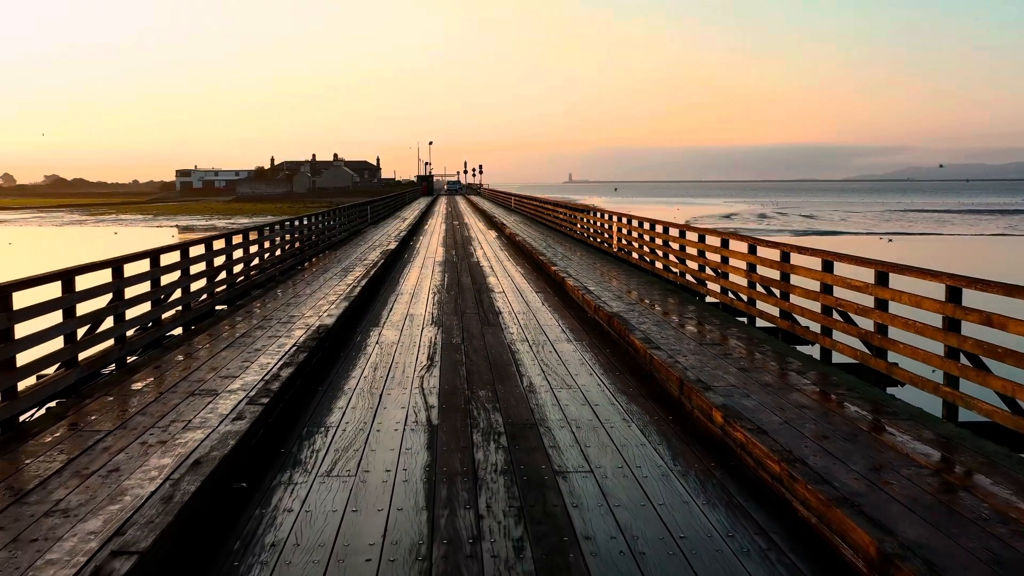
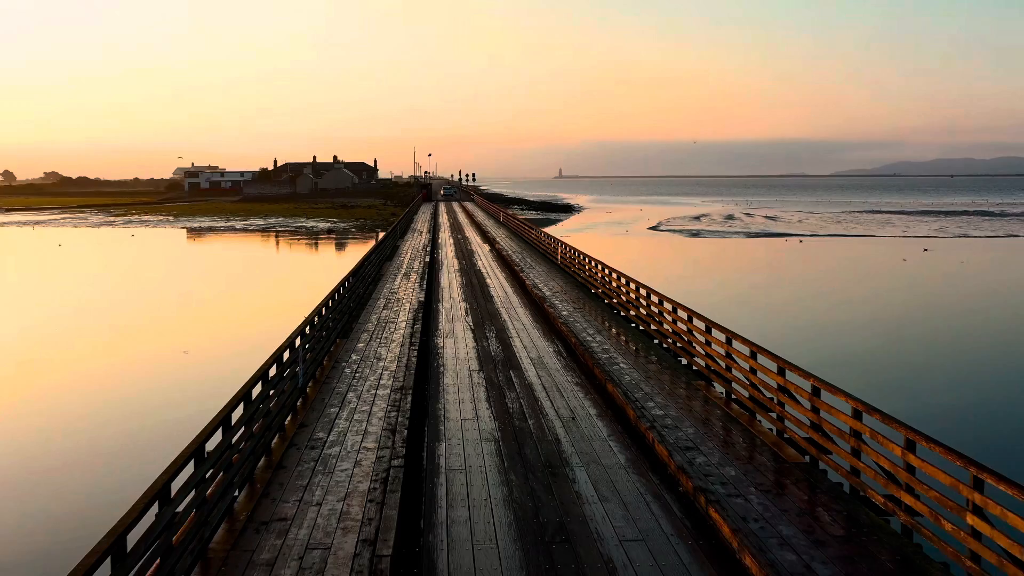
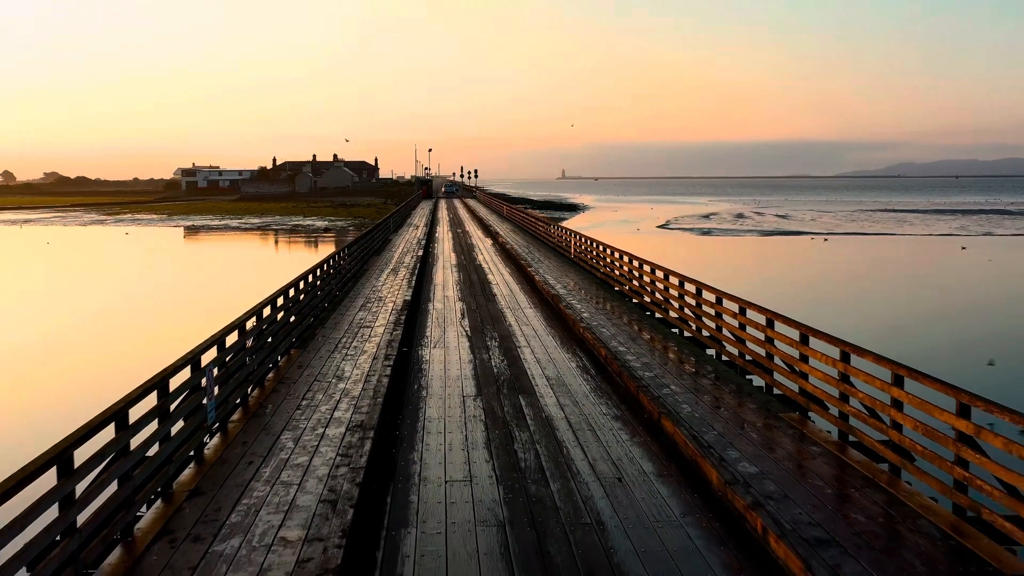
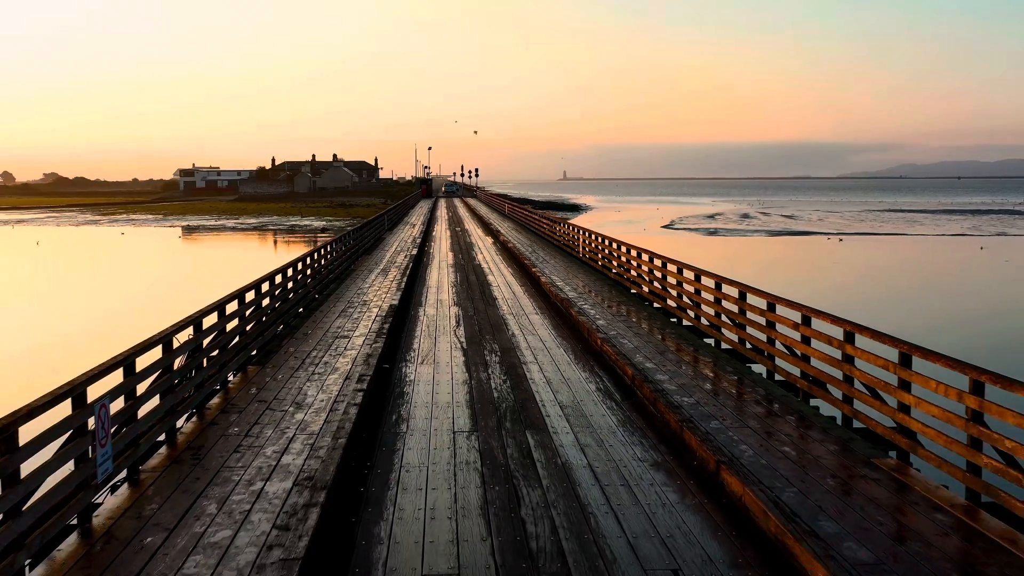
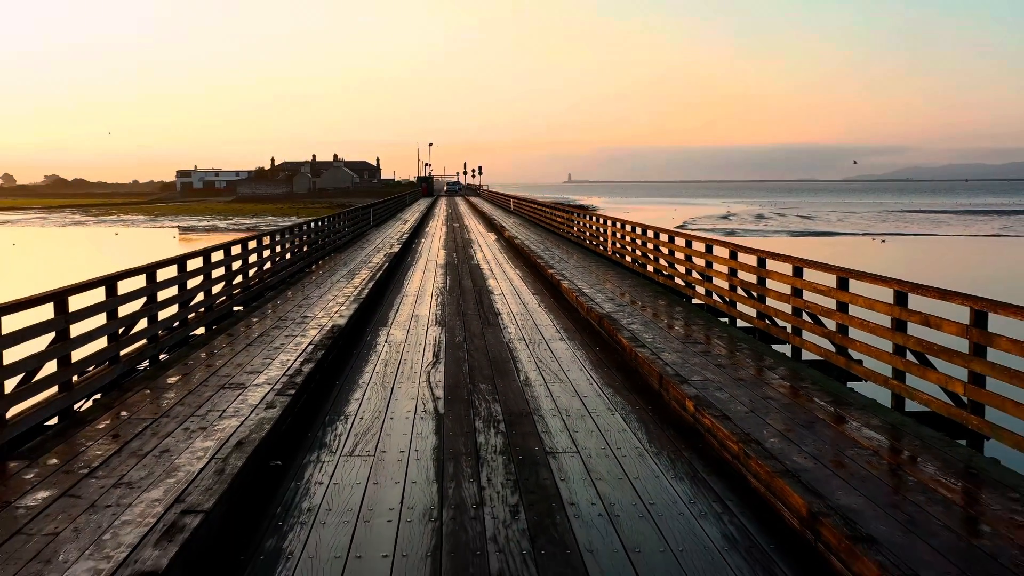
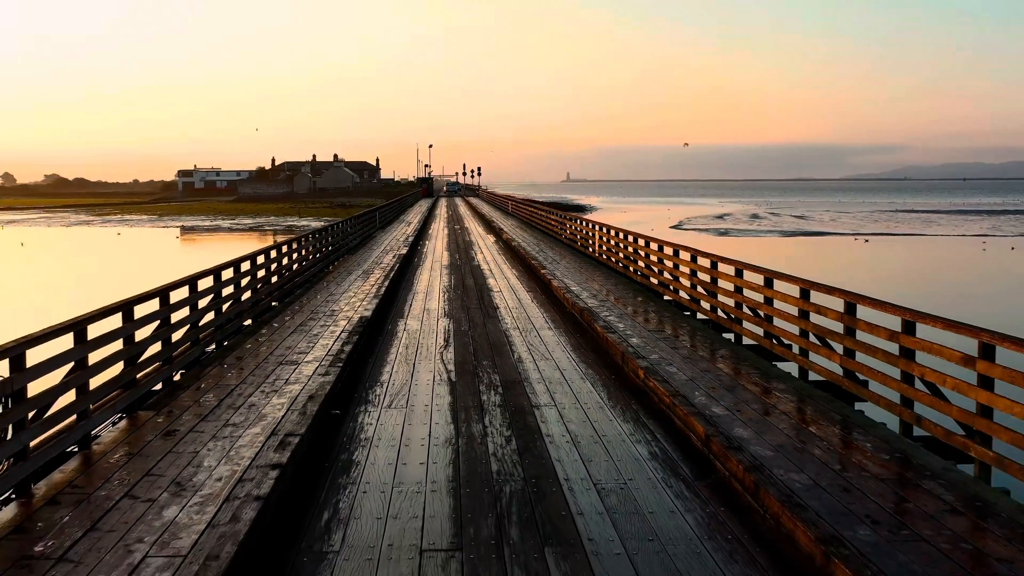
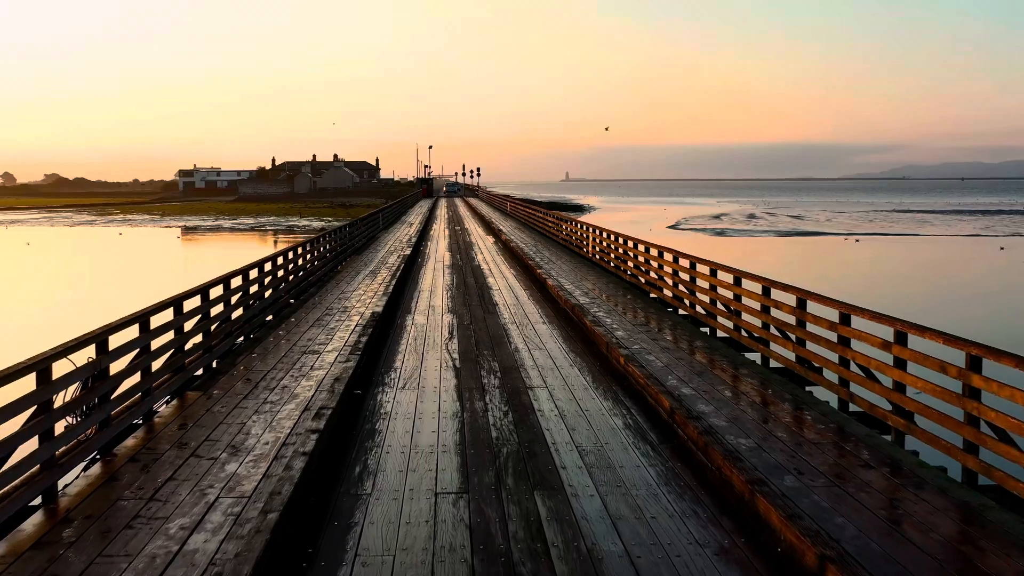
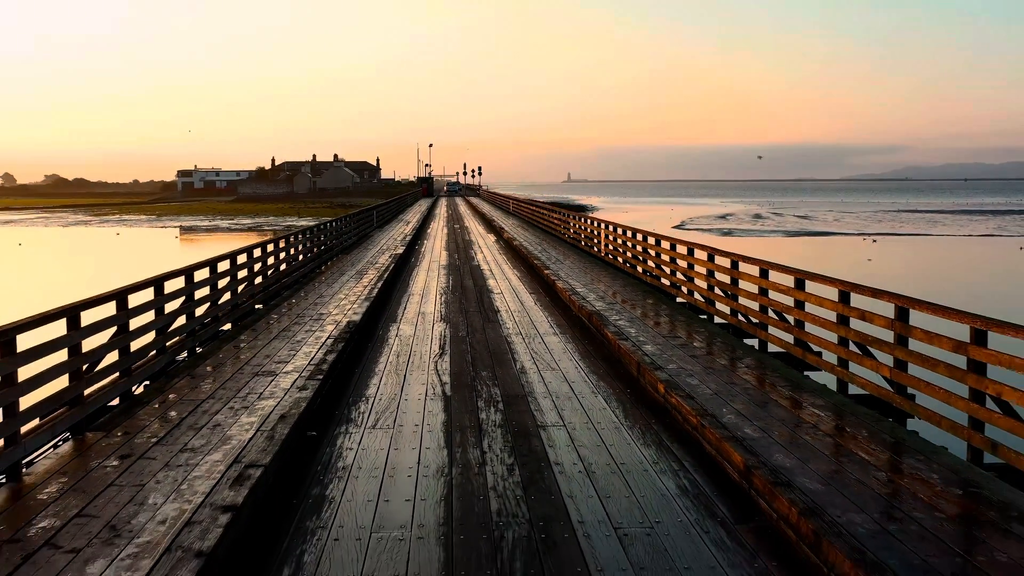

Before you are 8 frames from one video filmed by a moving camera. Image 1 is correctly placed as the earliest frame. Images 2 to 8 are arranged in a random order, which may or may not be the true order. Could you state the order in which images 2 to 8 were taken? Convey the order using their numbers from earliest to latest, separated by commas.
5, 8, 6, 7, 4, 3, 2
